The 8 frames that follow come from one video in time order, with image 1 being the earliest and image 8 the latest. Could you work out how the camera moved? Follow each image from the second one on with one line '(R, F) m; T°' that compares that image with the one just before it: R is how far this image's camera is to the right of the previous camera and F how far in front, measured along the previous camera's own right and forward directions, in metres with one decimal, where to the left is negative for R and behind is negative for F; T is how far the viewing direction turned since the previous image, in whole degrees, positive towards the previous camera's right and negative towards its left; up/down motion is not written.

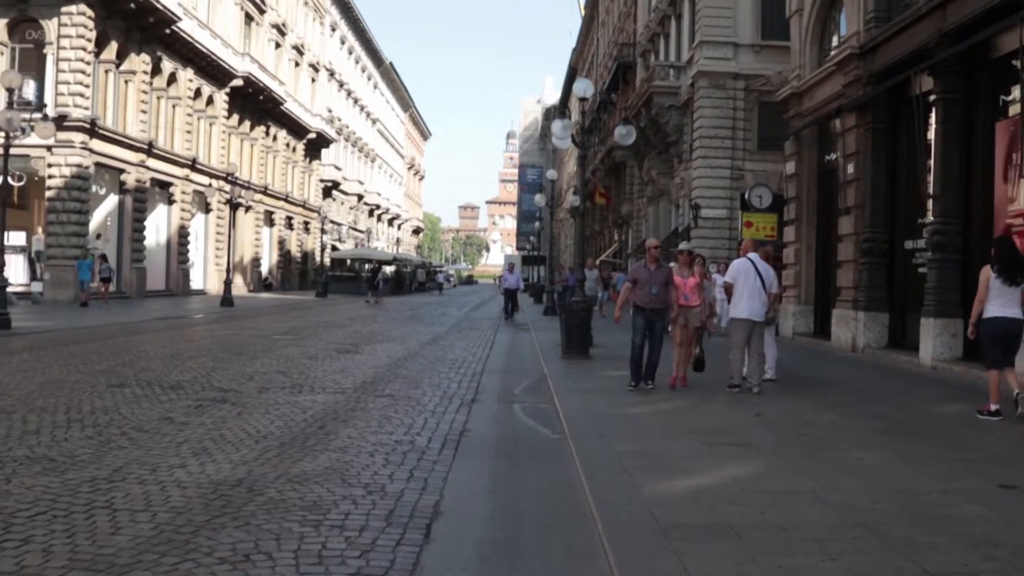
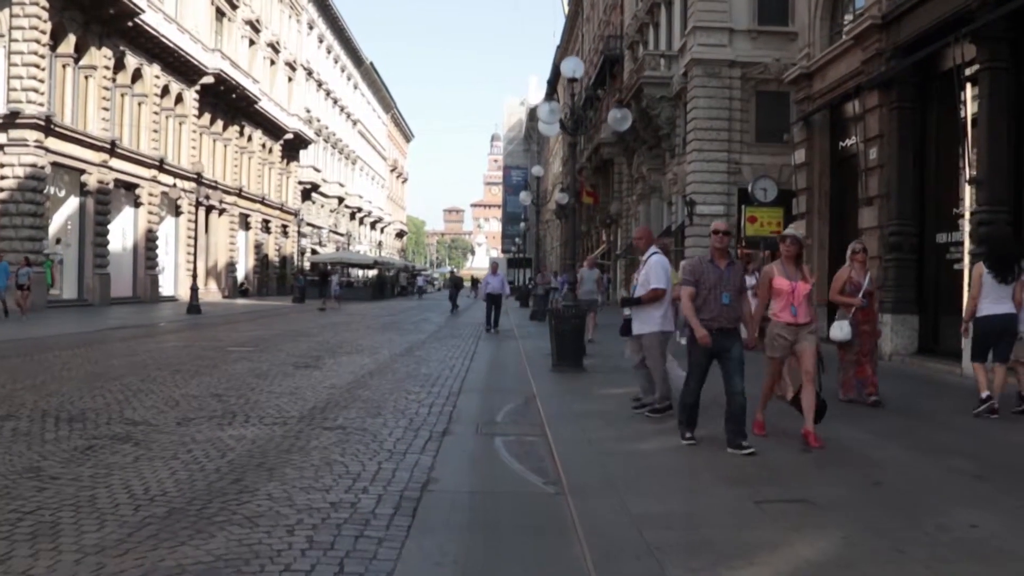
(+0.1, +2.0) m; +1°
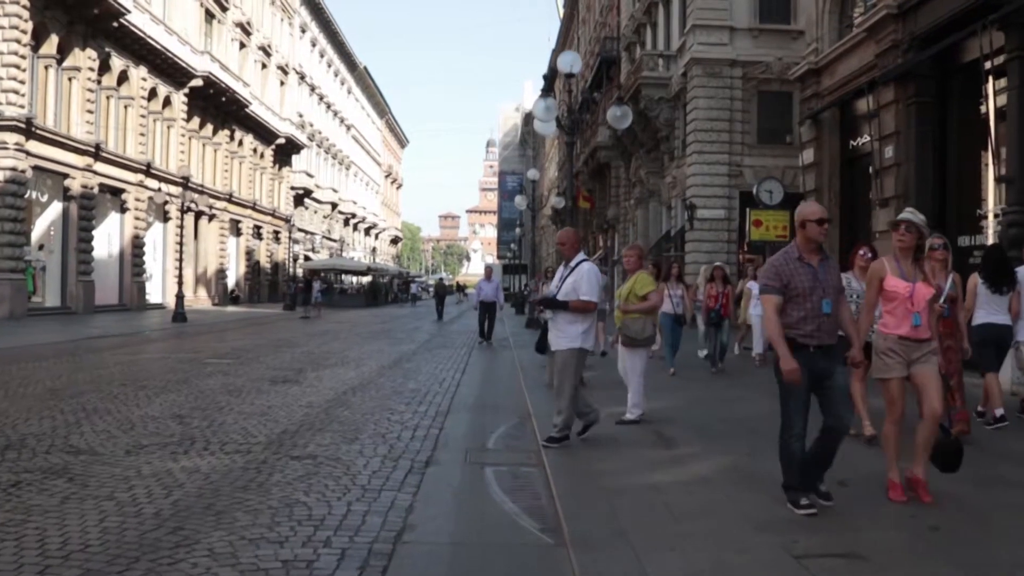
(0.0, +1.0) m; 0°
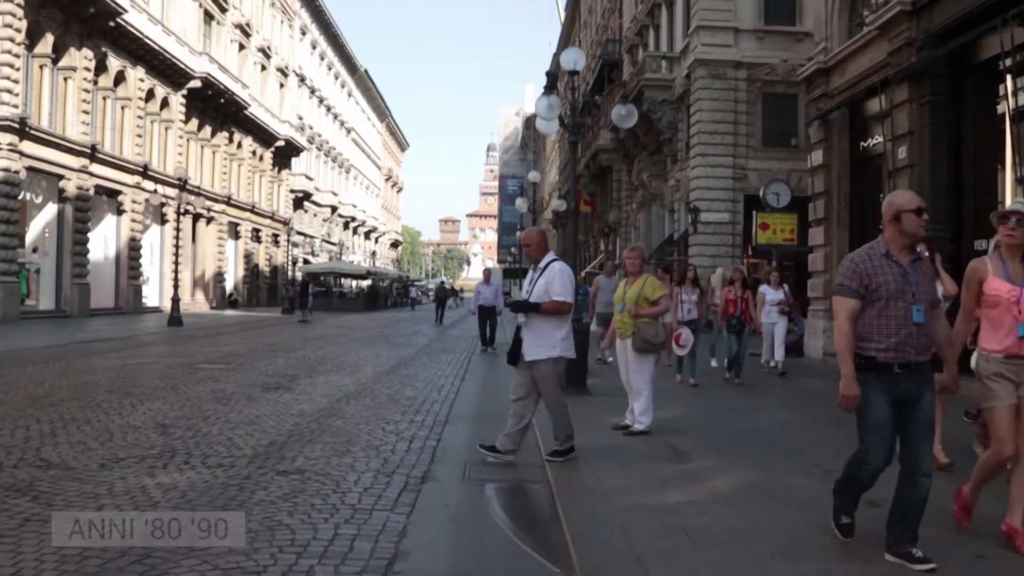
(0.0, +0.5) m; 0°
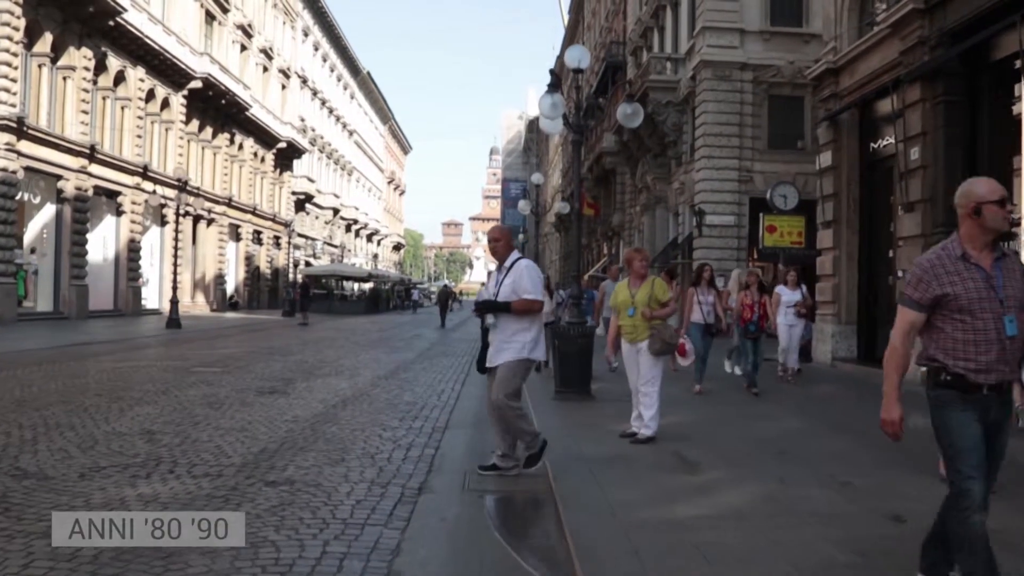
(0.0, +0.4) m; 0°
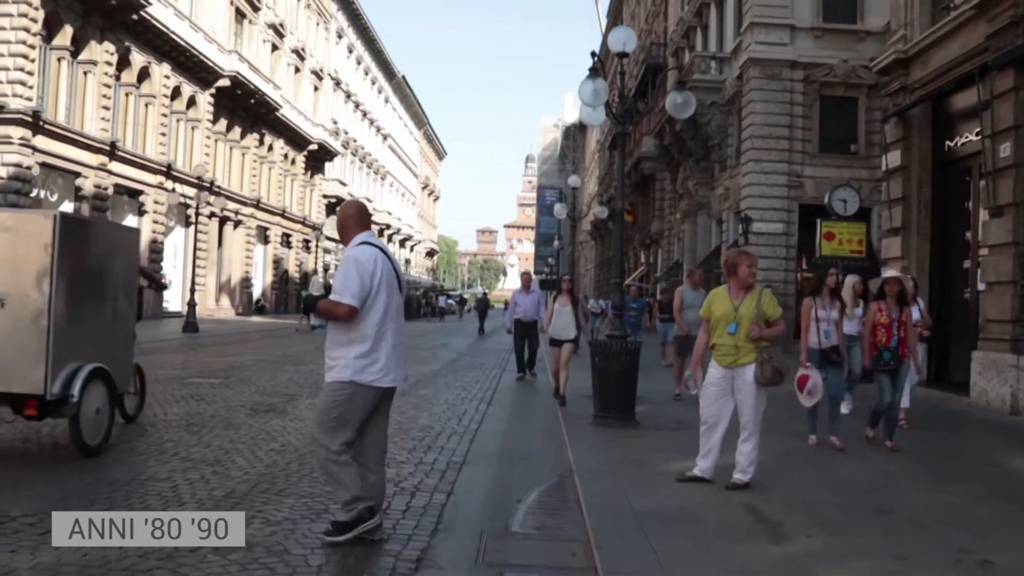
(0.0, +1.6) m; -2°
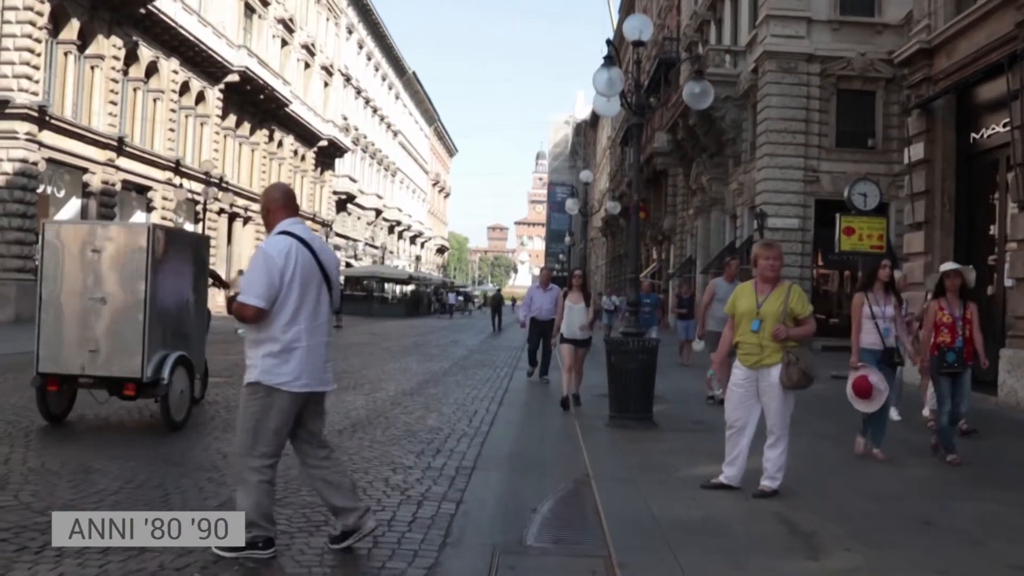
(0.0, +0.4) m; -1°
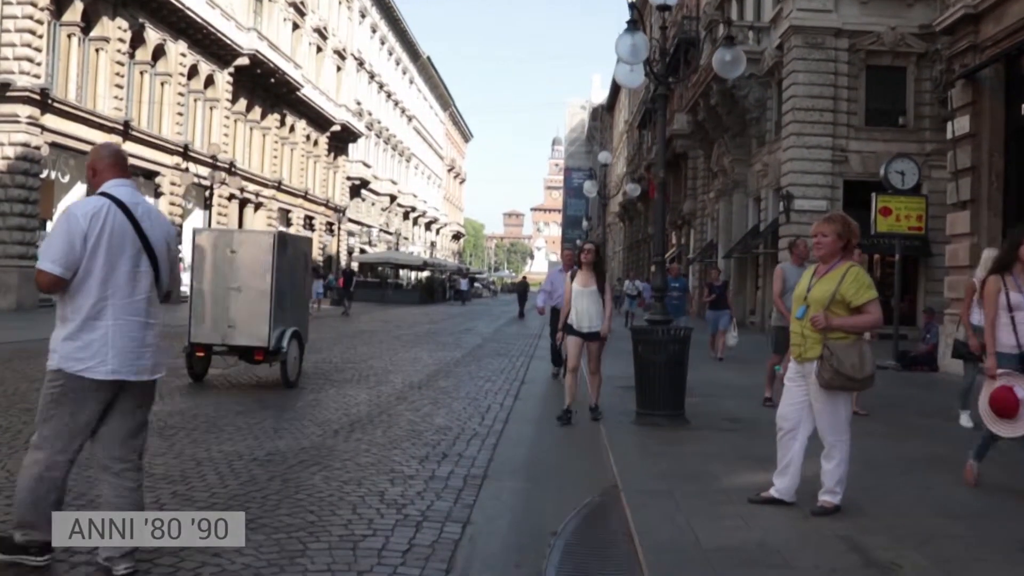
(0.0, +1.0) m; -1°
